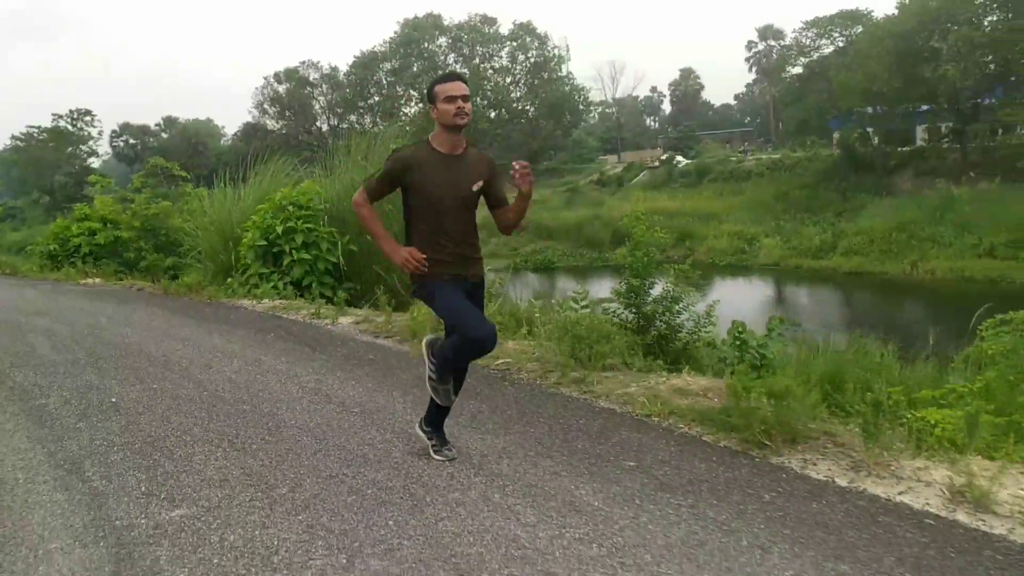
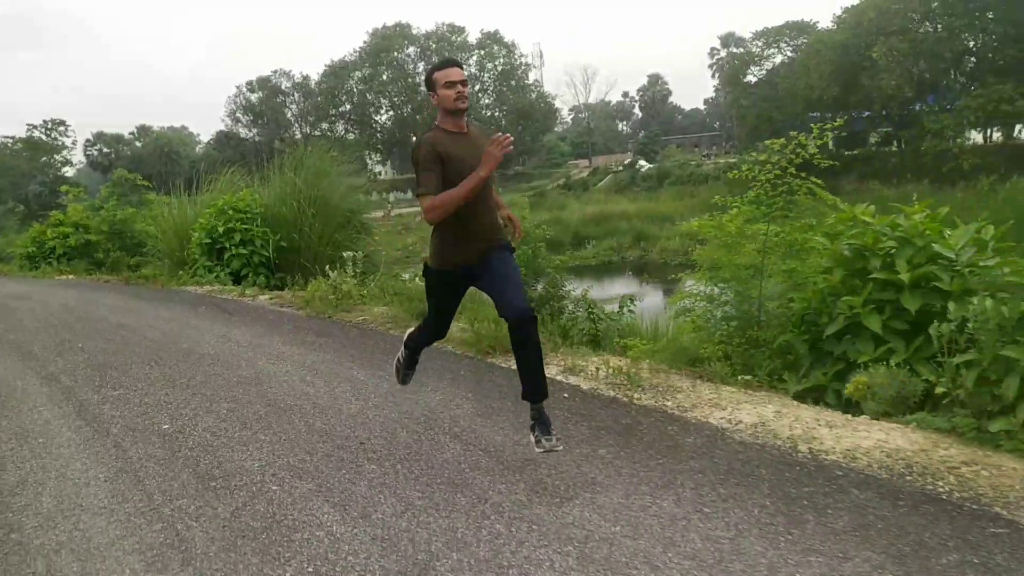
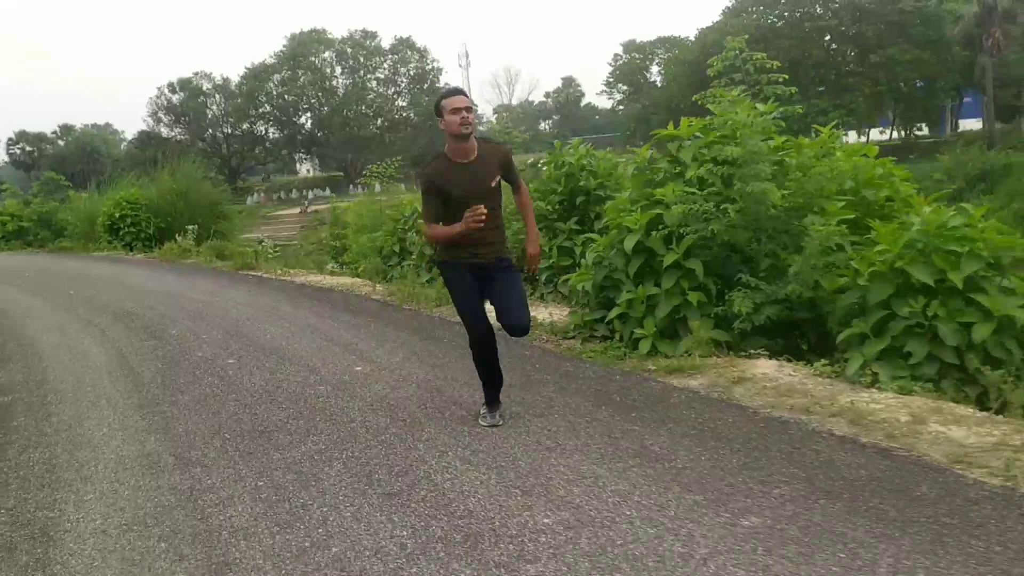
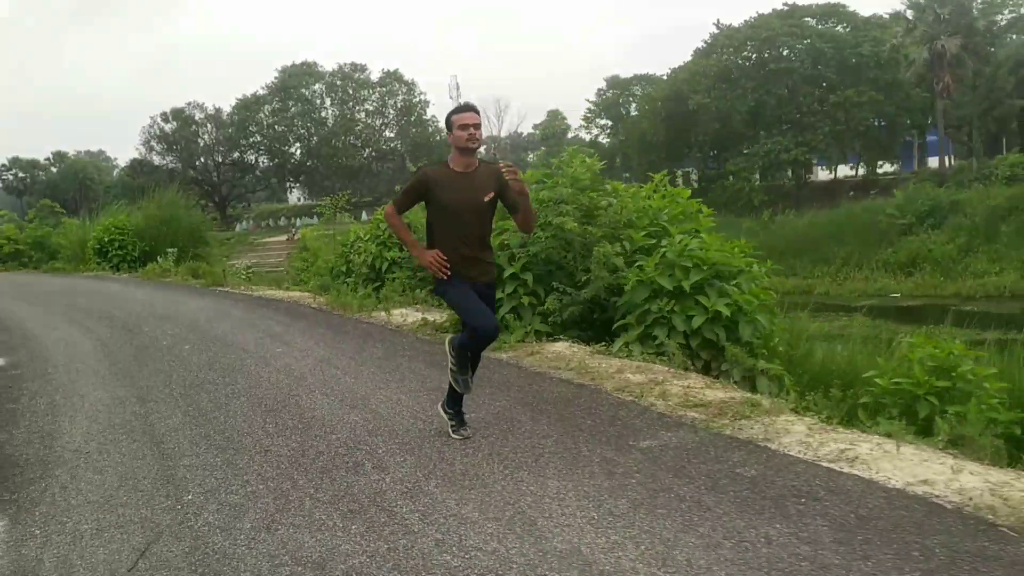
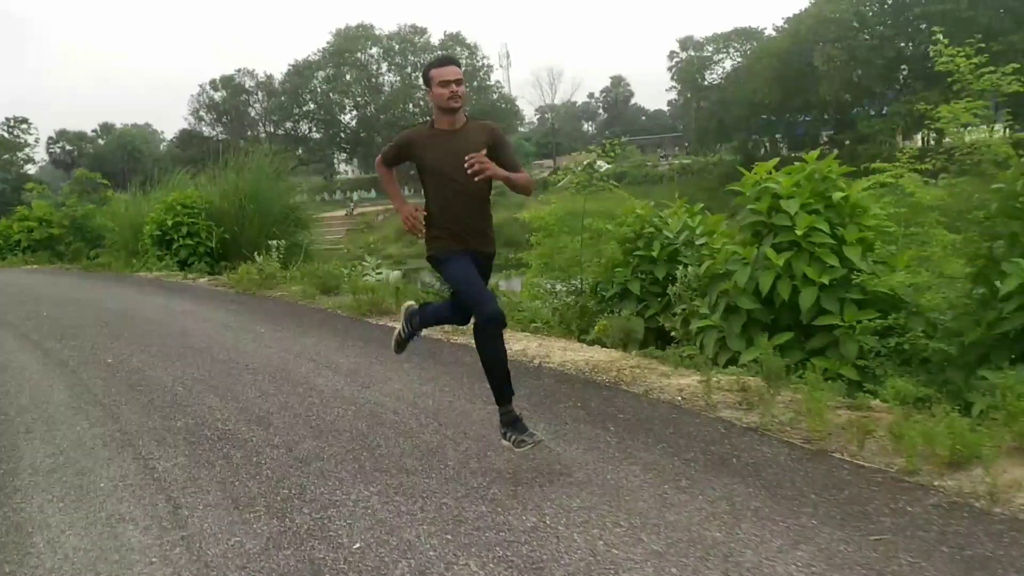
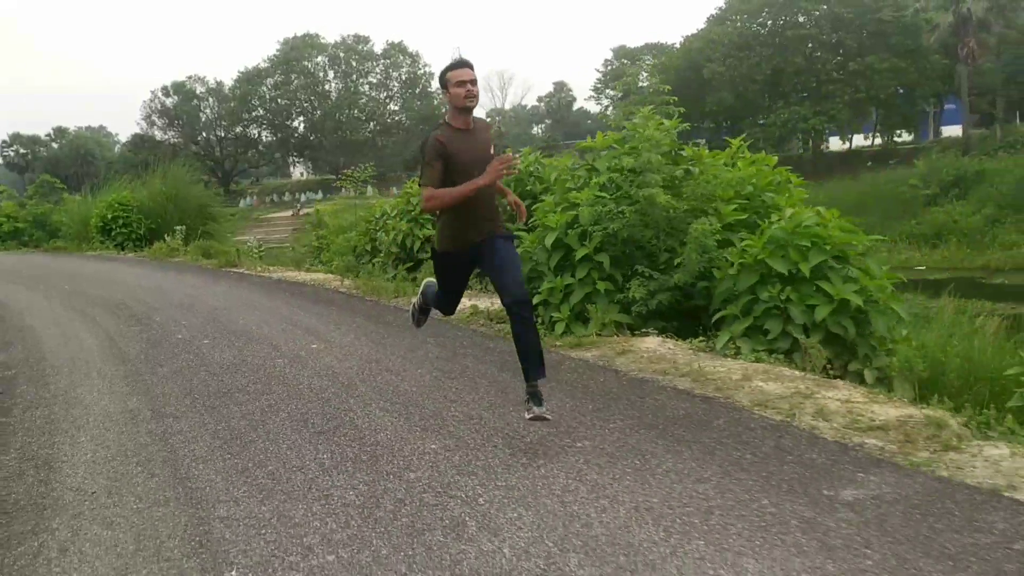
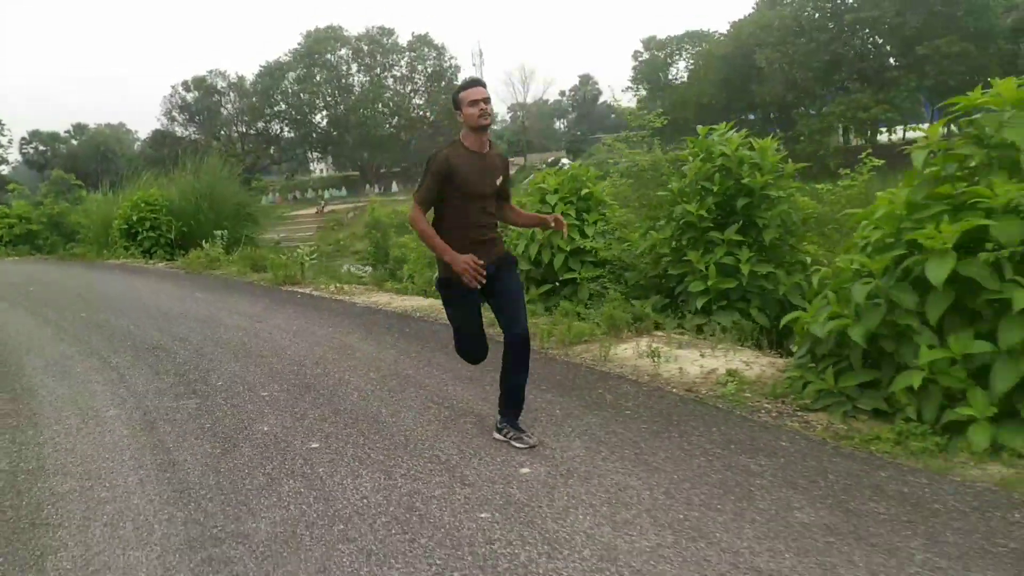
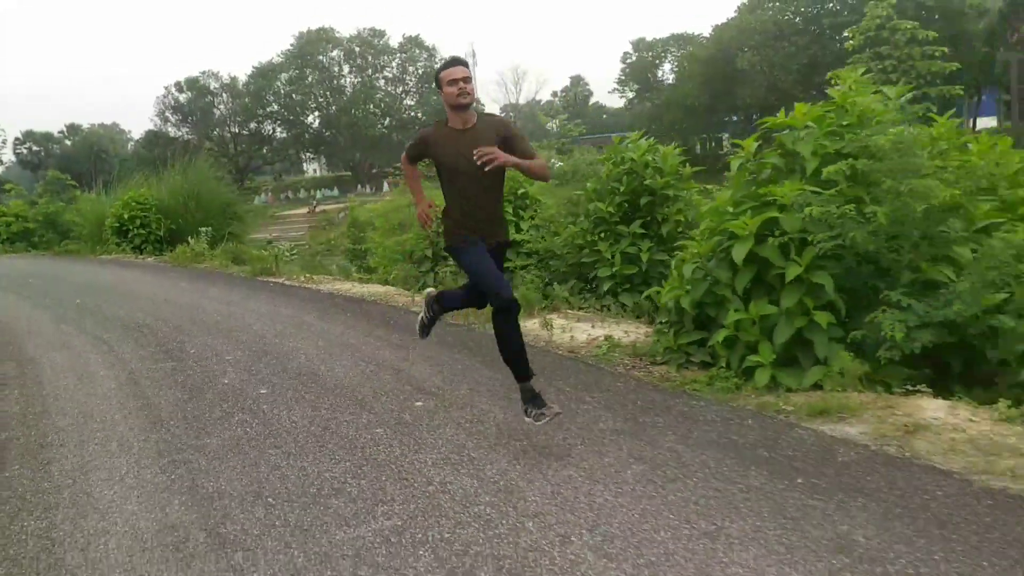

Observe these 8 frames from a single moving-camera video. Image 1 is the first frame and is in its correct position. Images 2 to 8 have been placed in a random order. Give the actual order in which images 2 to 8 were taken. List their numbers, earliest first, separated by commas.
2, 5, 7, 8, 3, 6, 4
